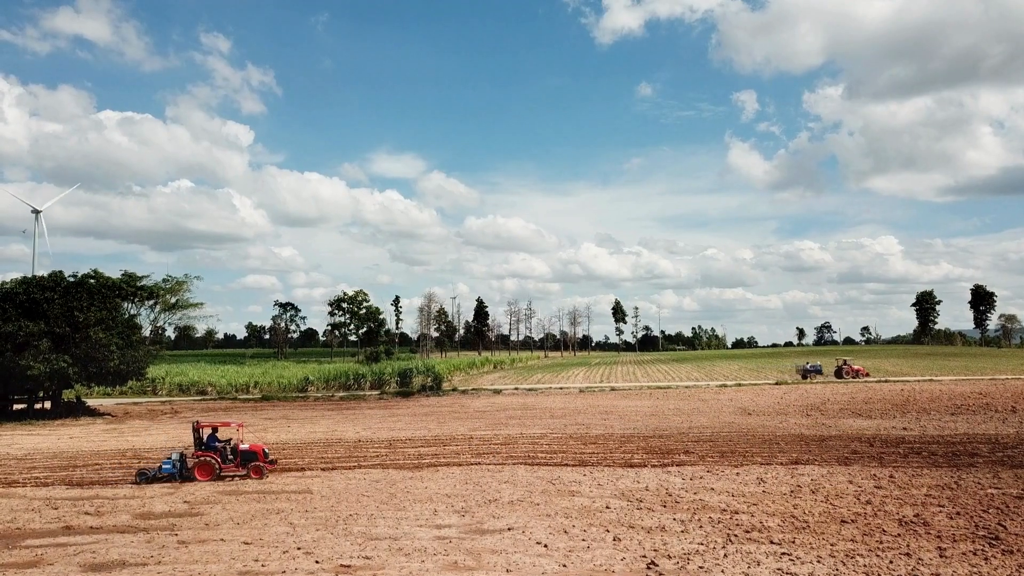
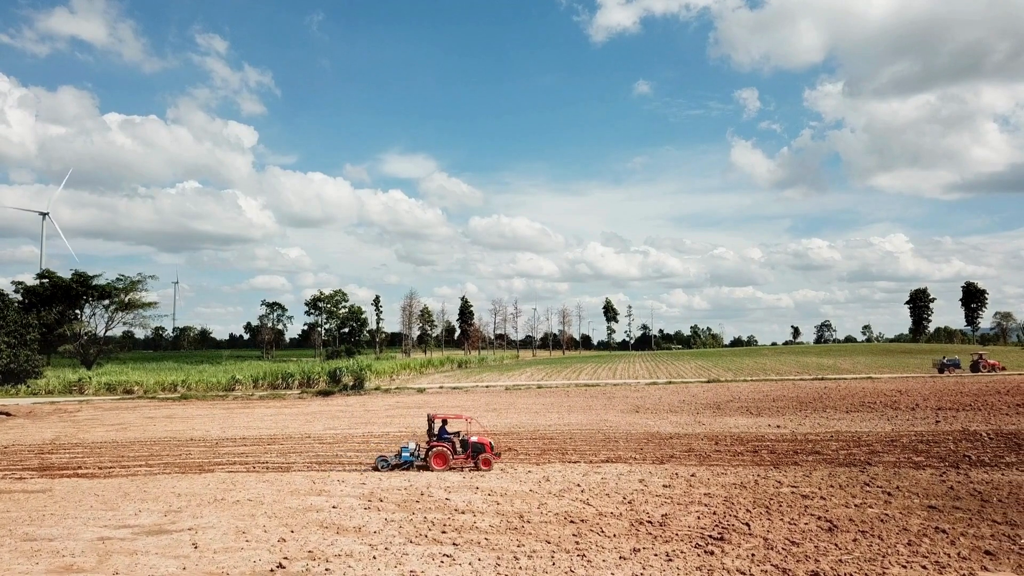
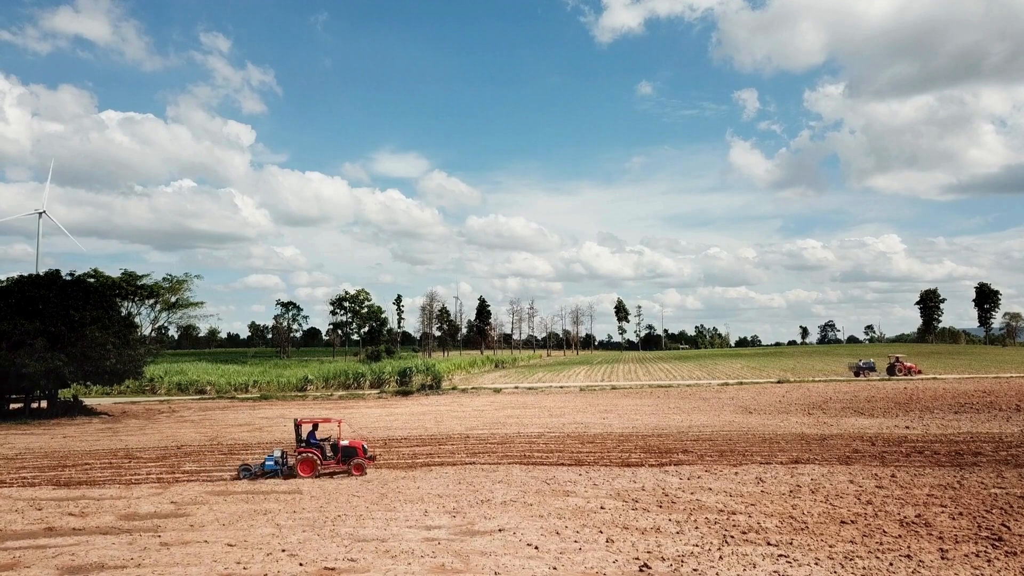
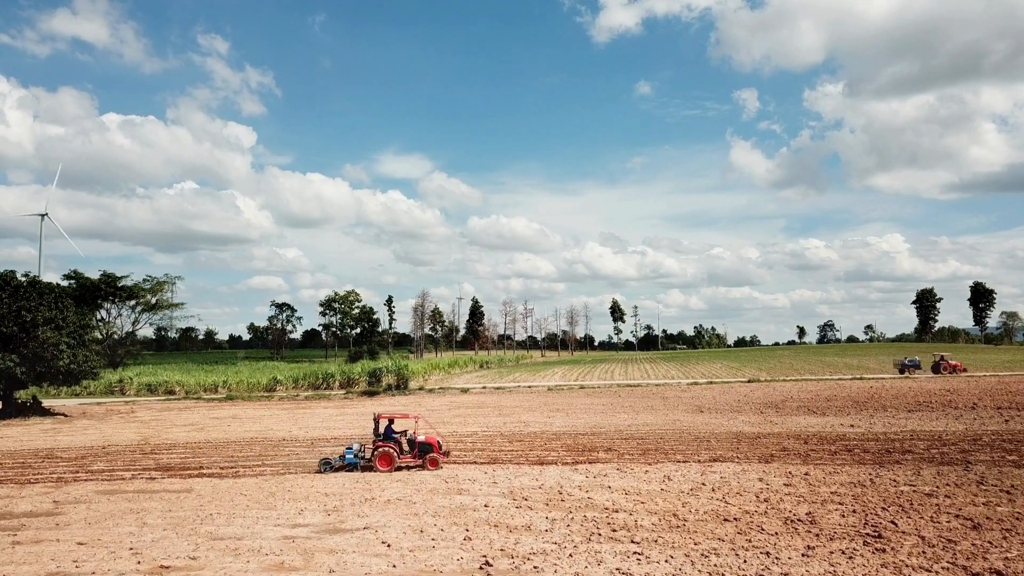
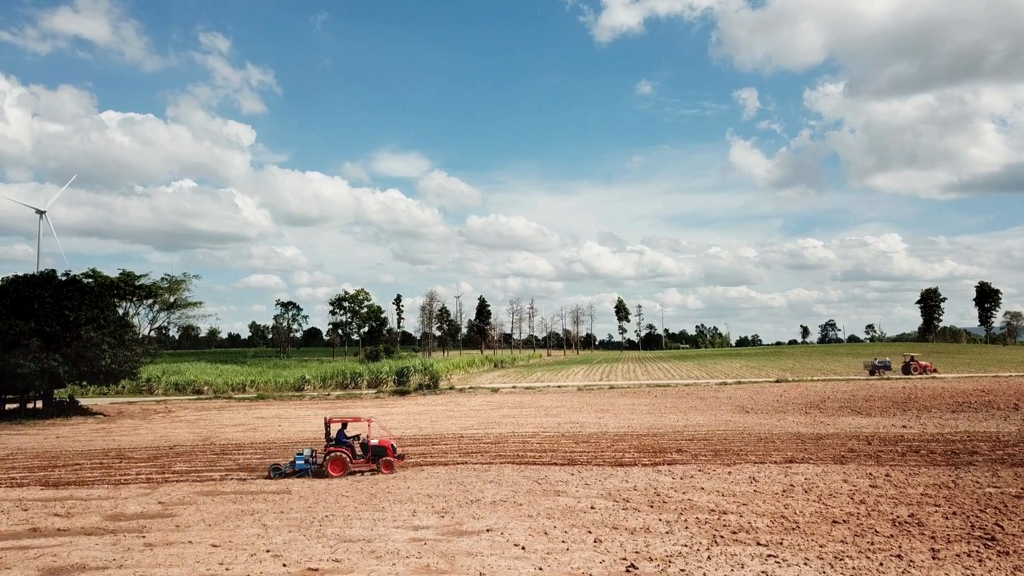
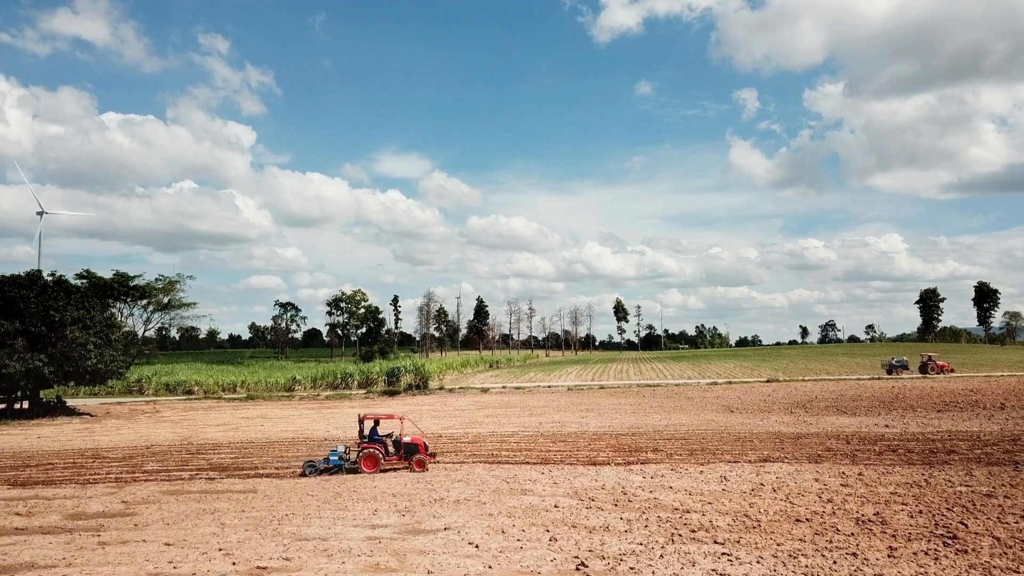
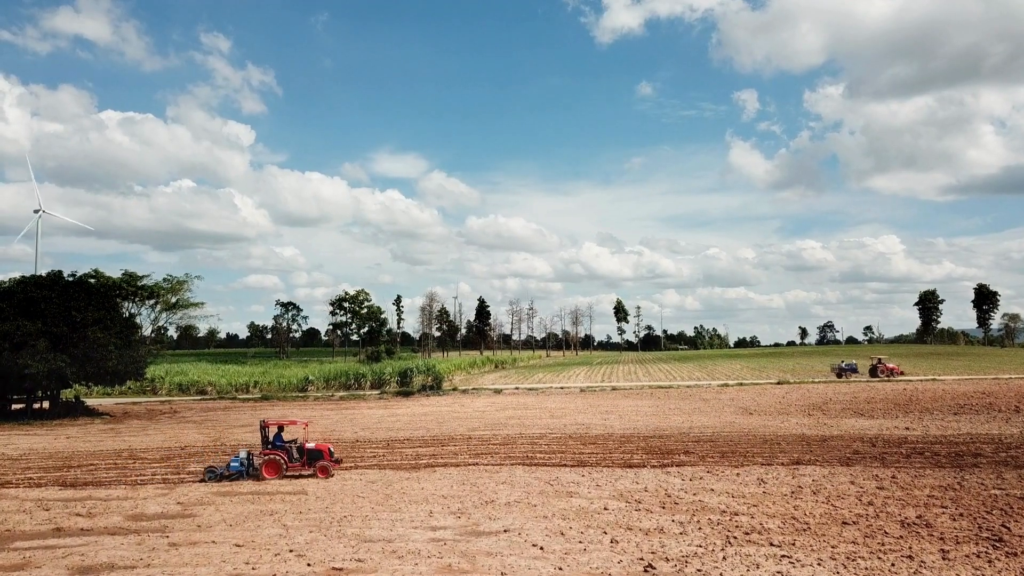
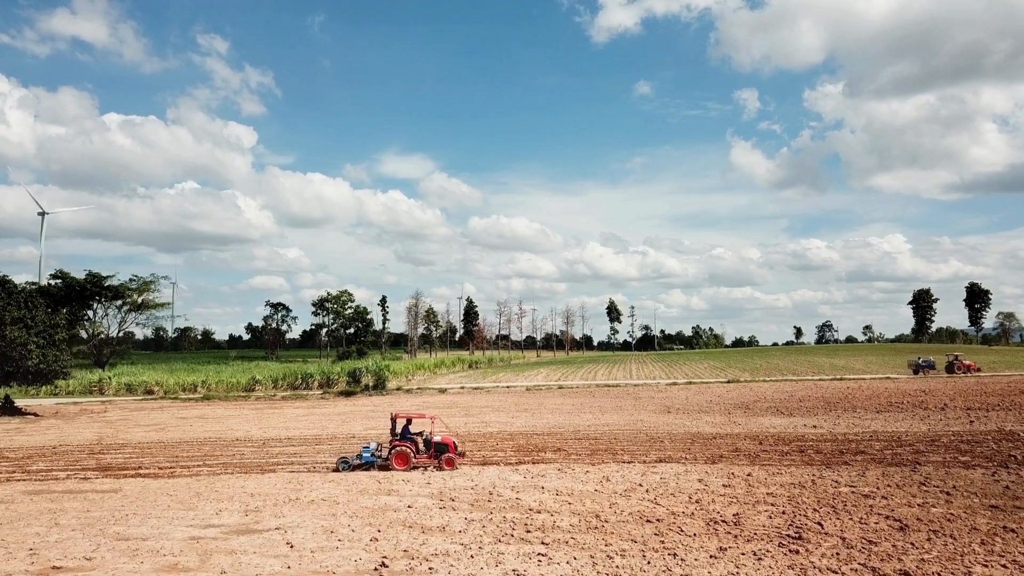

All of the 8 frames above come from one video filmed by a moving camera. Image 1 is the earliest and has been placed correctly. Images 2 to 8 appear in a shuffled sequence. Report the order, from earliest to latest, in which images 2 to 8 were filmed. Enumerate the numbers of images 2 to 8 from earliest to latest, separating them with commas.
7, 3, 5, 6, 4, 8, 2
